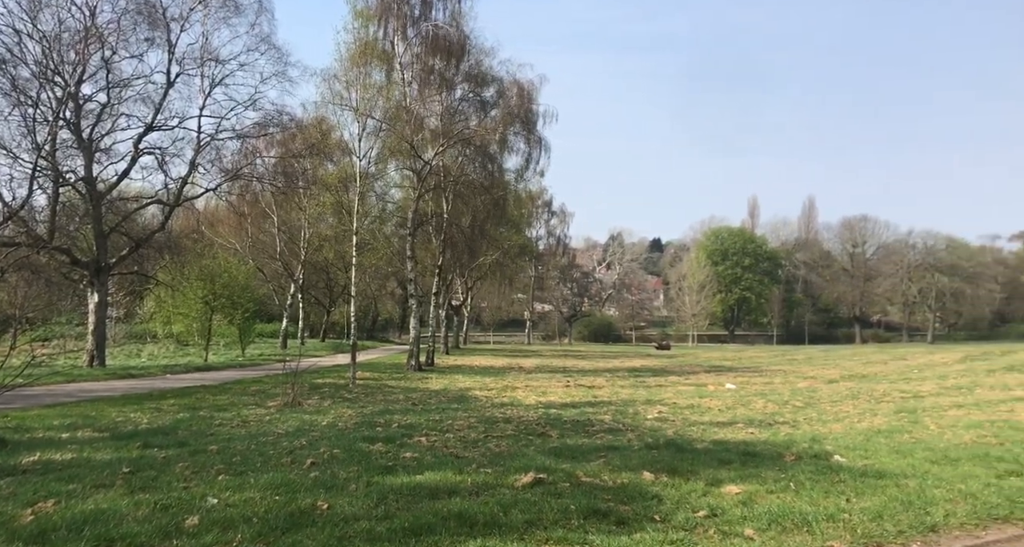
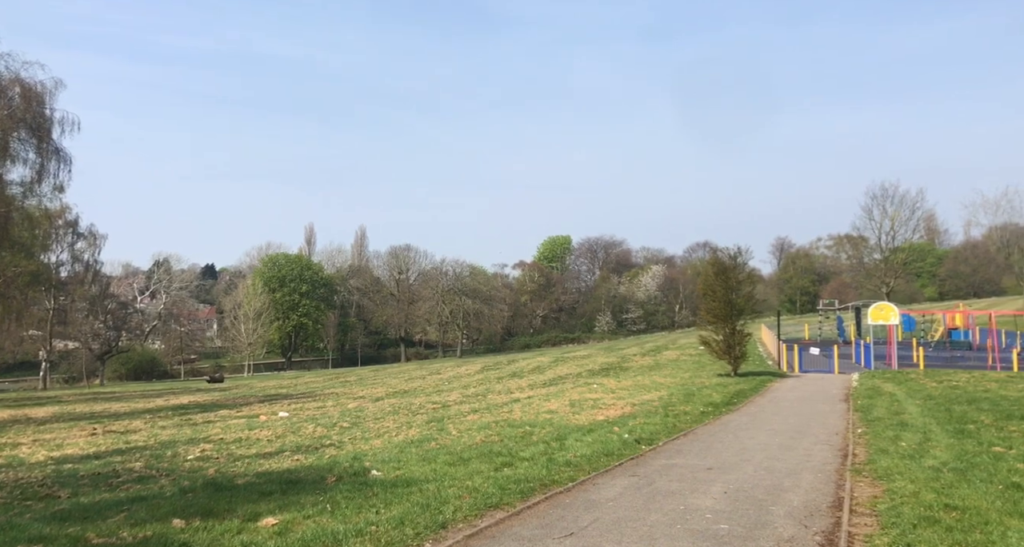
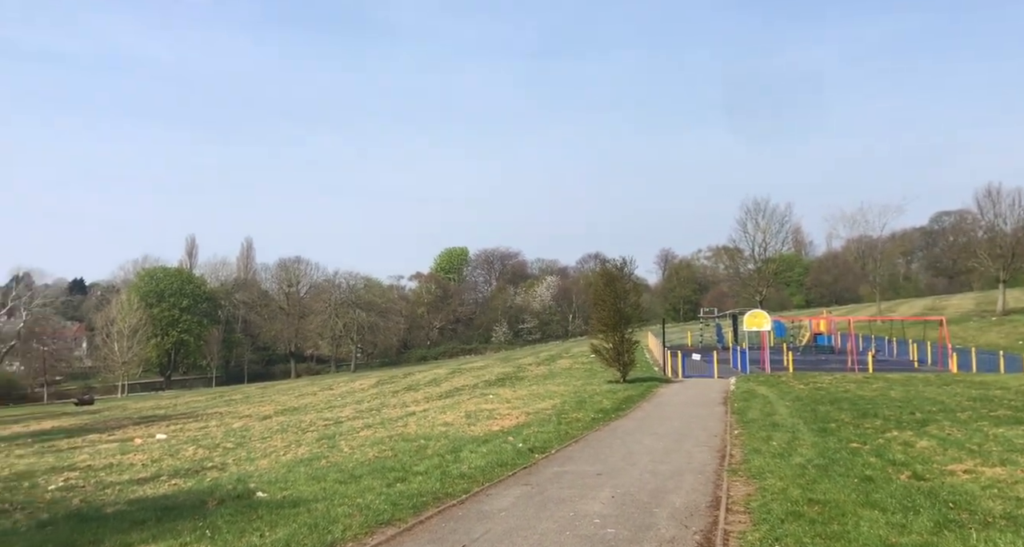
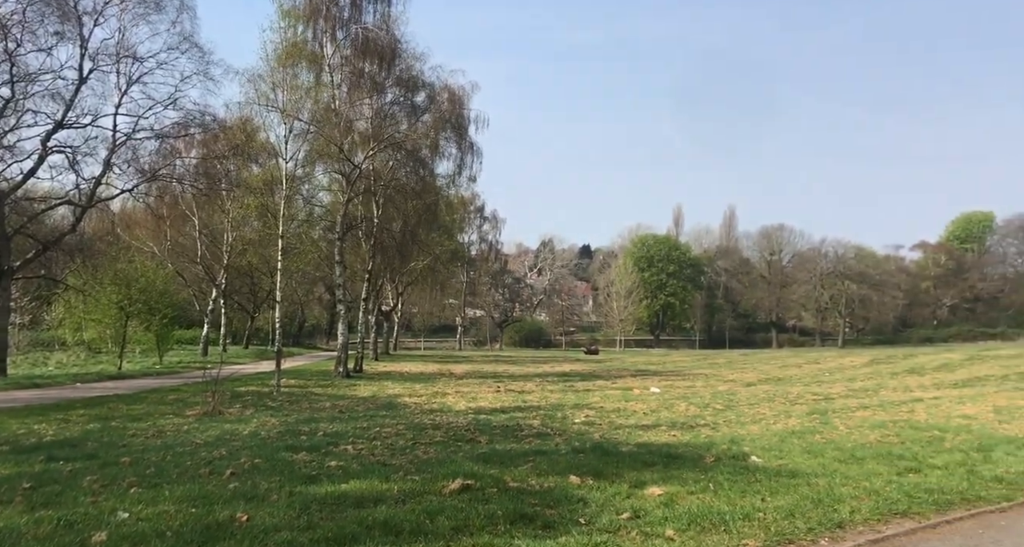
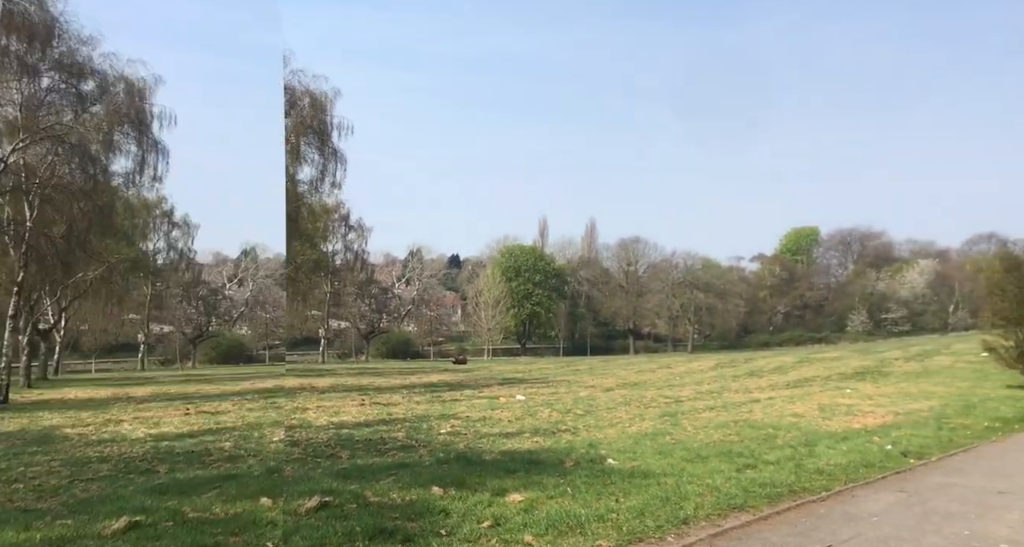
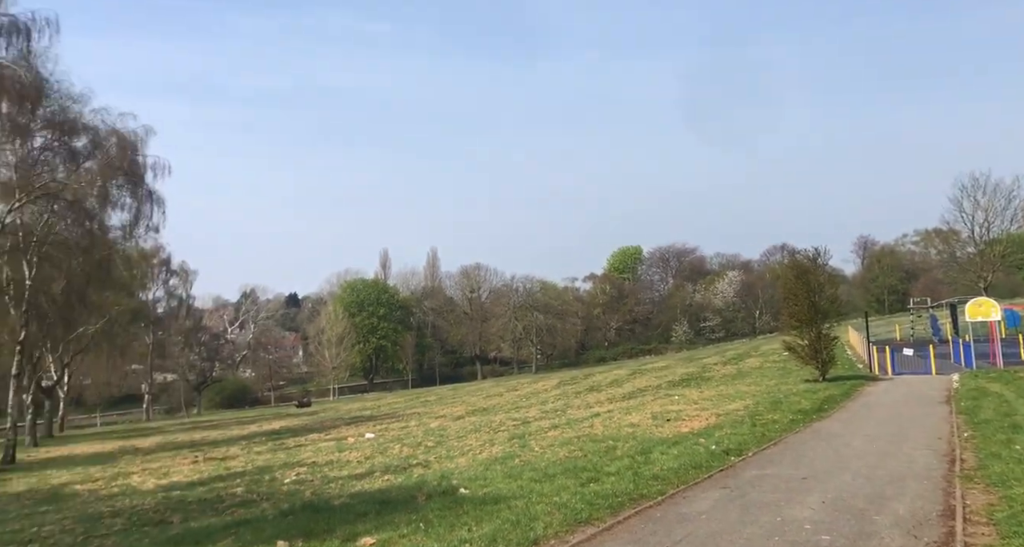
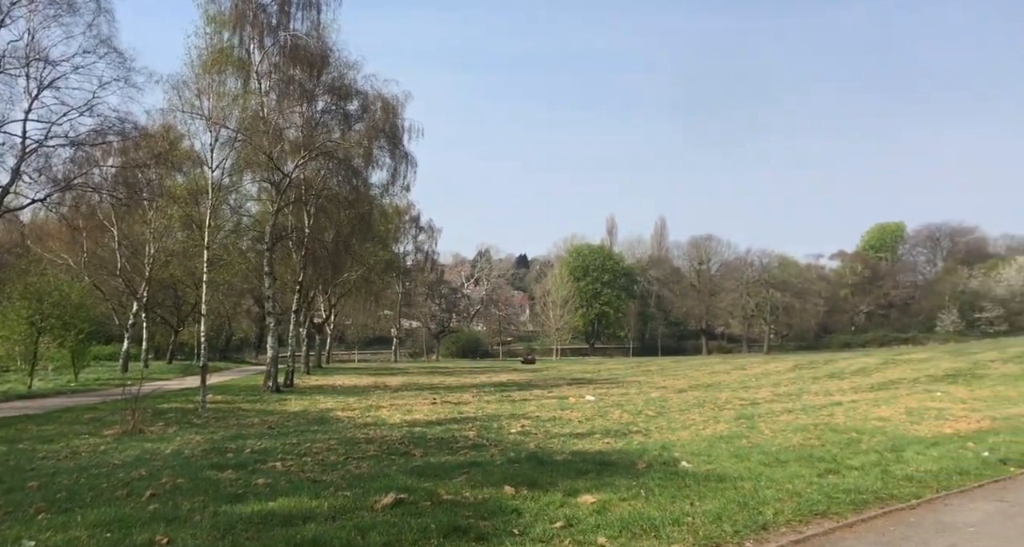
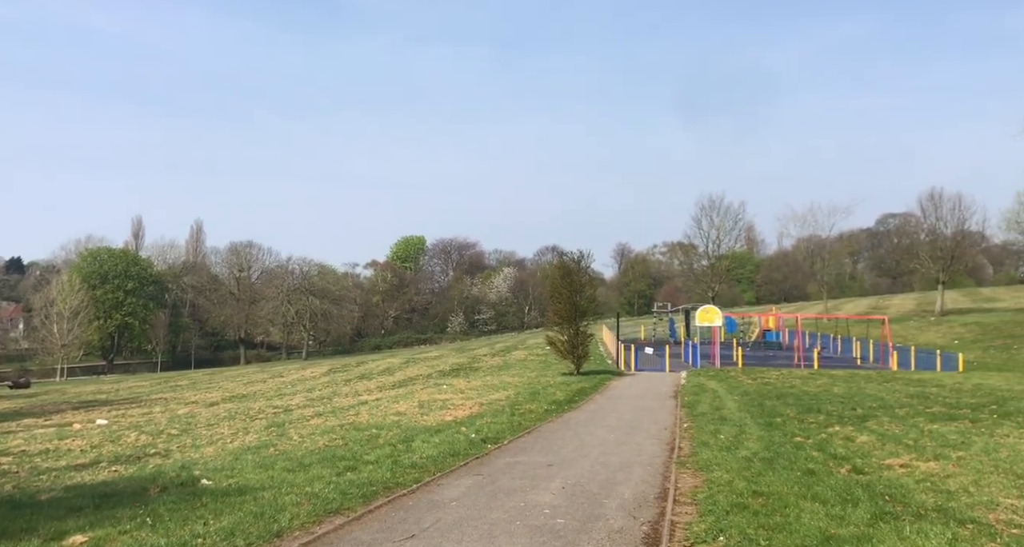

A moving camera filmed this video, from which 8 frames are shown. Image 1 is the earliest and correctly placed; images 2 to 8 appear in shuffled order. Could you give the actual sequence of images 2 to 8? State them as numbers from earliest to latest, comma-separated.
4, 7, 5, 2, 8, 3, 6
